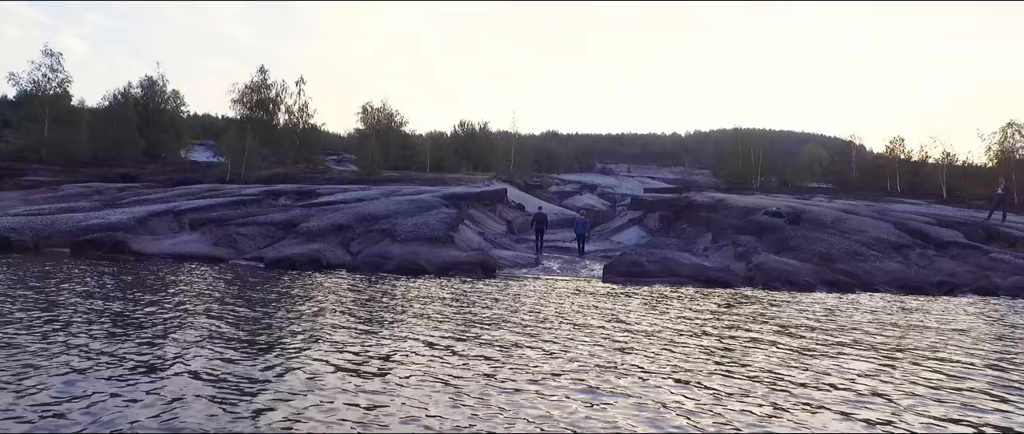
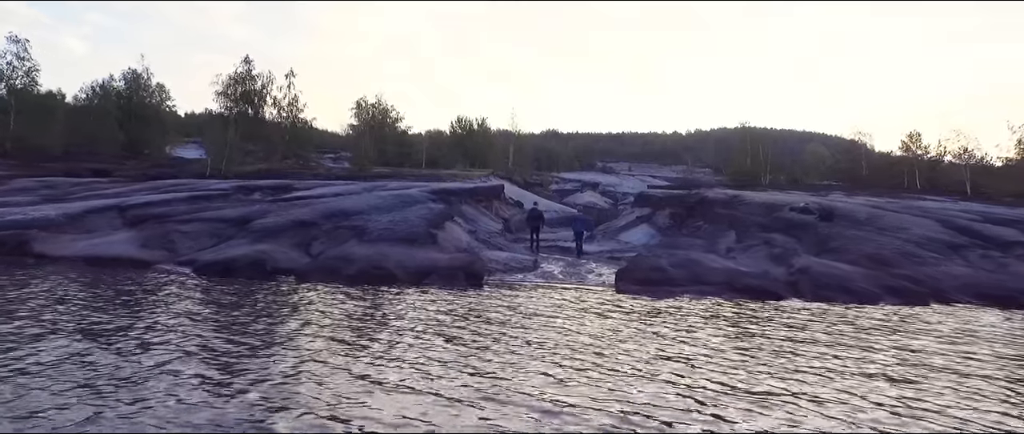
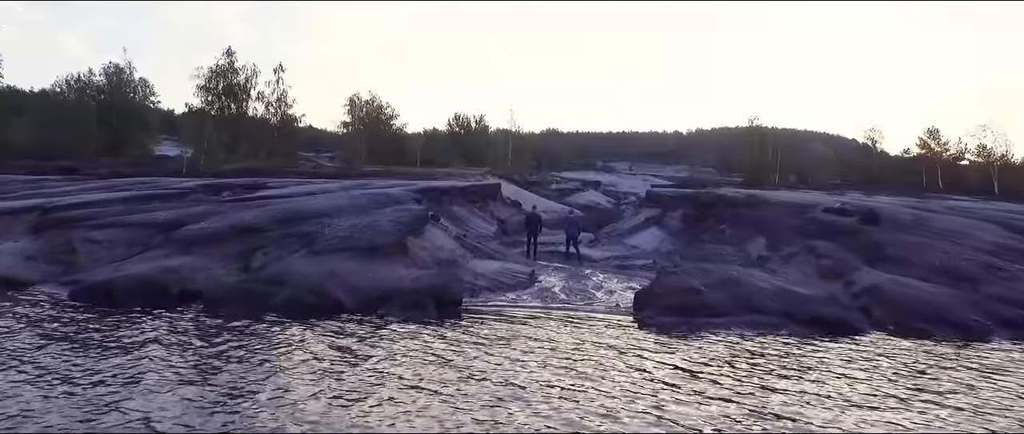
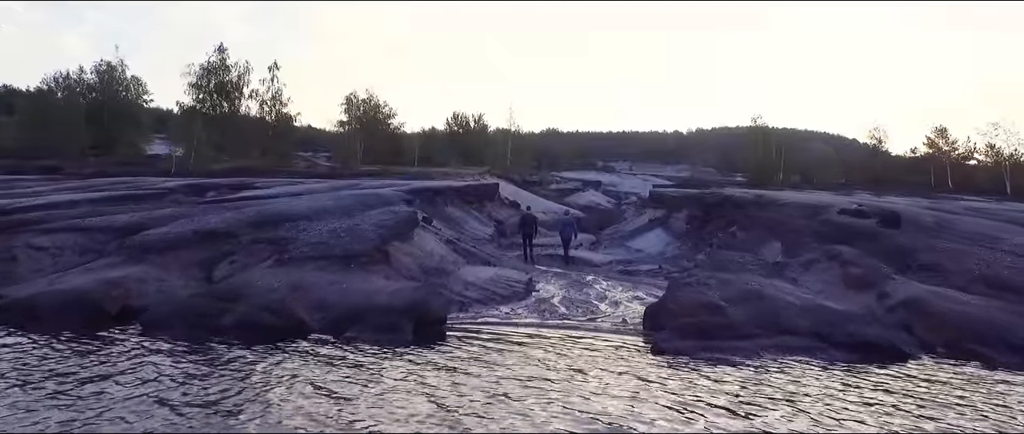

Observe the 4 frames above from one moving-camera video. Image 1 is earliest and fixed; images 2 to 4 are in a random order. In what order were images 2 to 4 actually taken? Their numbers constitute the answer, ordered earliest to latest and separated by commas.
2, 3, 4
